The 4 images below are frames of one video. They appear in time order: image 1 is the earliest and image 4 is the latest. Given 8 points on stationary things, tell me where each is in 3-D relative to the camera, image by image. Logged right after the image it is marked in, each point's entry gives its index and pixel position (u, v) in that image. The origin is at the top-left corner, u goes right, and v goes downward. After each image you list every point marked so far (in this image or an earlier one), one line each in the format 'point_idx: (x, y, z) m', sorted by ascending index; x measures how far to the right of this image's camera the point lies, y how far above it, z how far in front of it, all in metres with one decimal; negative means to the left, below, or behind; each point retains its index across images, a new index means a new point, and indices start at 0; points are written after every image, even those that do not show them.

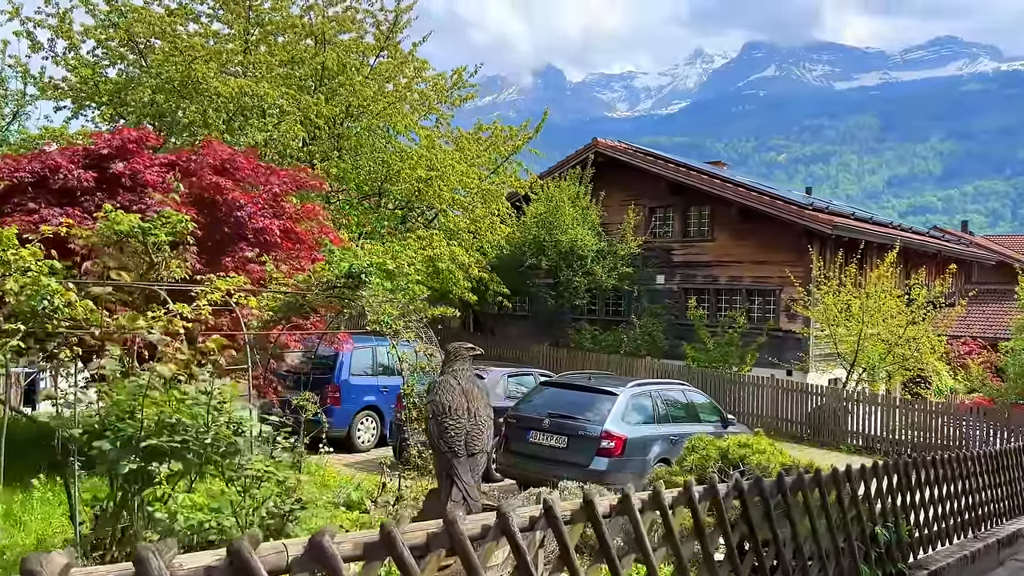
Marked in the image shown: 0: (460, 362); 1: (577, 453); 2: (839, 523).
0: (-0.3, -0.4, +4.3) m
1: (+0.6, -1.6, +7.9) m
2: (+1.8, -1.3, +4.6) m
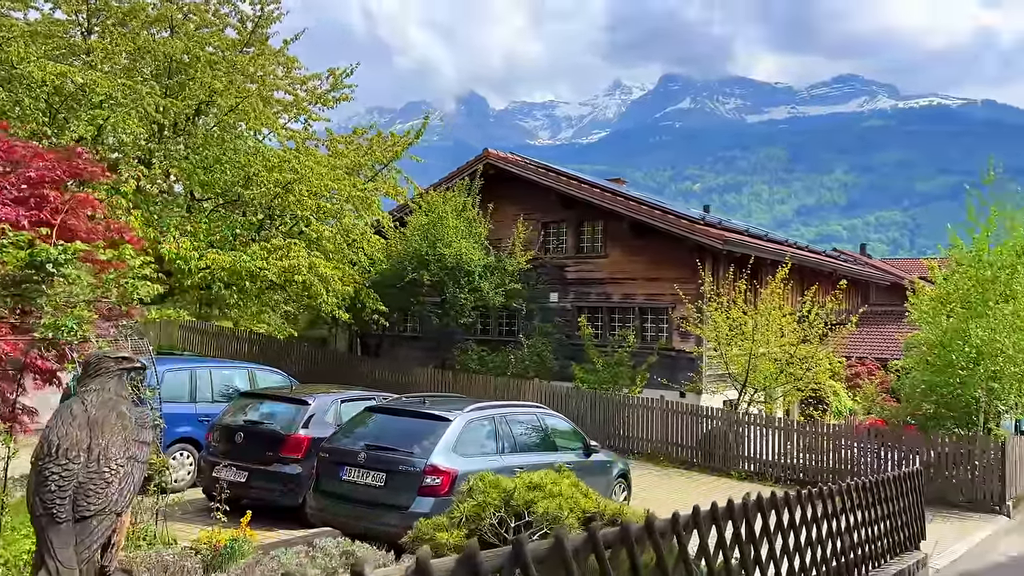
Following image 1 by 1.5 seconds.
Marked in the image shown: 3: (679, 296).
0: (-1.5, -0.3, +3.0) m
1: (-0.9, -1.7, +6.5) m
2: (+0.6, -1.3, +3.4) m
3: (+3.6, -0.2, +17.3) m
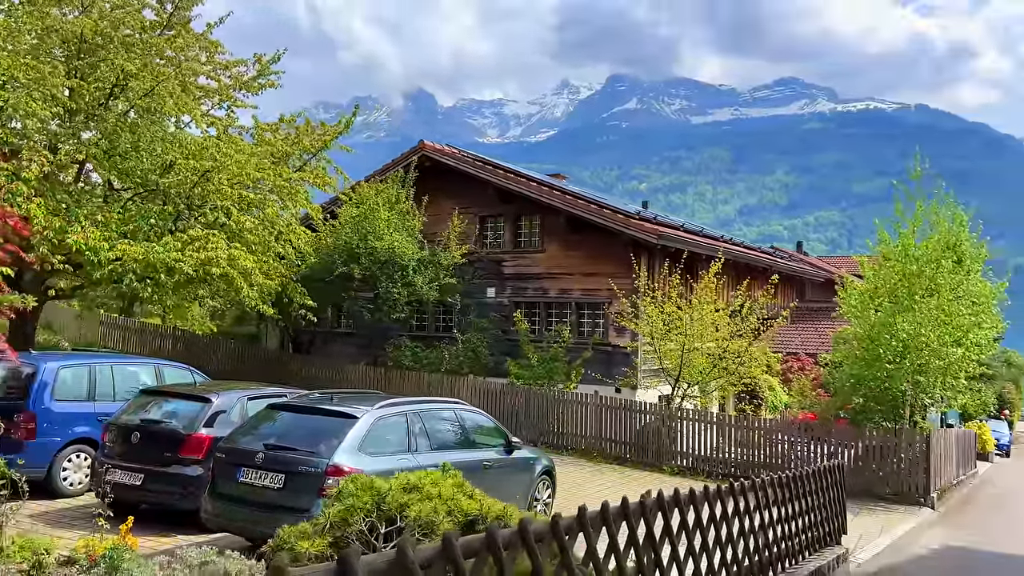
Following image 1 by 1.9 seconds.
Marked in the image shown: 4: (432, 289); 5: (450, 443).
0: (-2.0, -0.2, +2.5) m
1: (-1.6, -1.6, +6.1) m
2: (+0.1, -1.2, +3.1) m
3: (+2.2, -0.1, +17.2) m
4: (-1.7, 0.0, +17.5) m
5: (-0.6, -1.4, +7.5) m
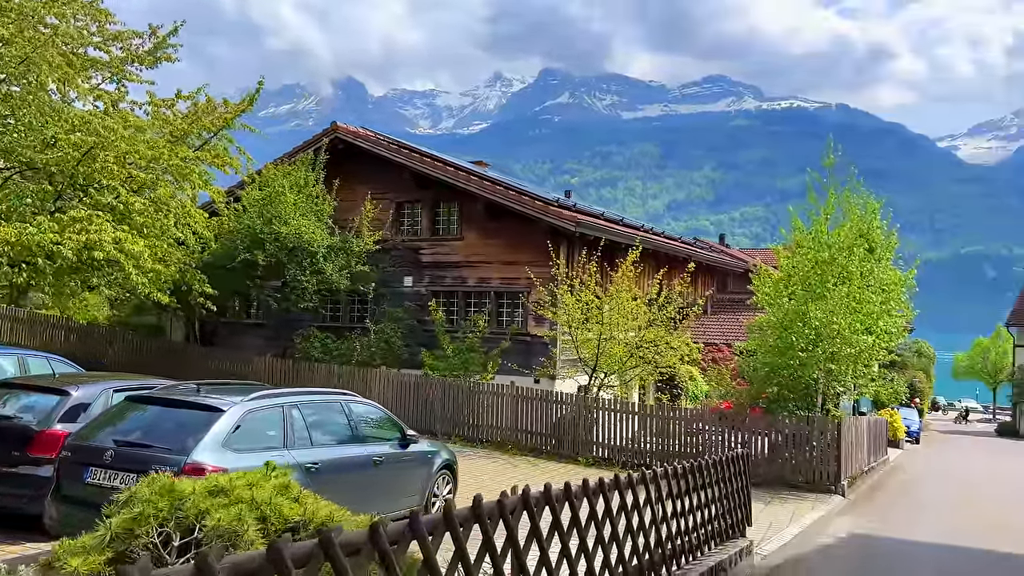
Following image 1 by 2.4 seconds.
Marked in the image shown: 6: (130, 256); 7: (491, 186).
0: (-2.5, -0.1, +1.8) m
1: (-2.4, -1.4, +5.5) m
2: (-0.5, -1.1, +2.6) m
3: (+0.4, +0.2, +16.8) m
4: (-3.5, +0.2, +16.7) m
5: (-1.5, -1.3, +7.0) m
6: (-6.0, +0.5, +12.8) m
7: (-0.4, +2.1, +16.7) m
